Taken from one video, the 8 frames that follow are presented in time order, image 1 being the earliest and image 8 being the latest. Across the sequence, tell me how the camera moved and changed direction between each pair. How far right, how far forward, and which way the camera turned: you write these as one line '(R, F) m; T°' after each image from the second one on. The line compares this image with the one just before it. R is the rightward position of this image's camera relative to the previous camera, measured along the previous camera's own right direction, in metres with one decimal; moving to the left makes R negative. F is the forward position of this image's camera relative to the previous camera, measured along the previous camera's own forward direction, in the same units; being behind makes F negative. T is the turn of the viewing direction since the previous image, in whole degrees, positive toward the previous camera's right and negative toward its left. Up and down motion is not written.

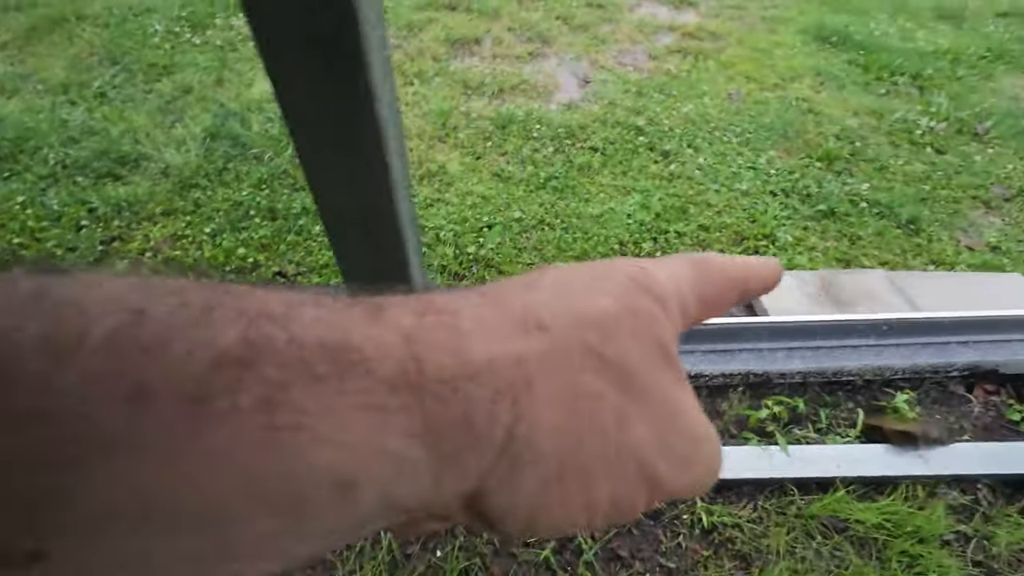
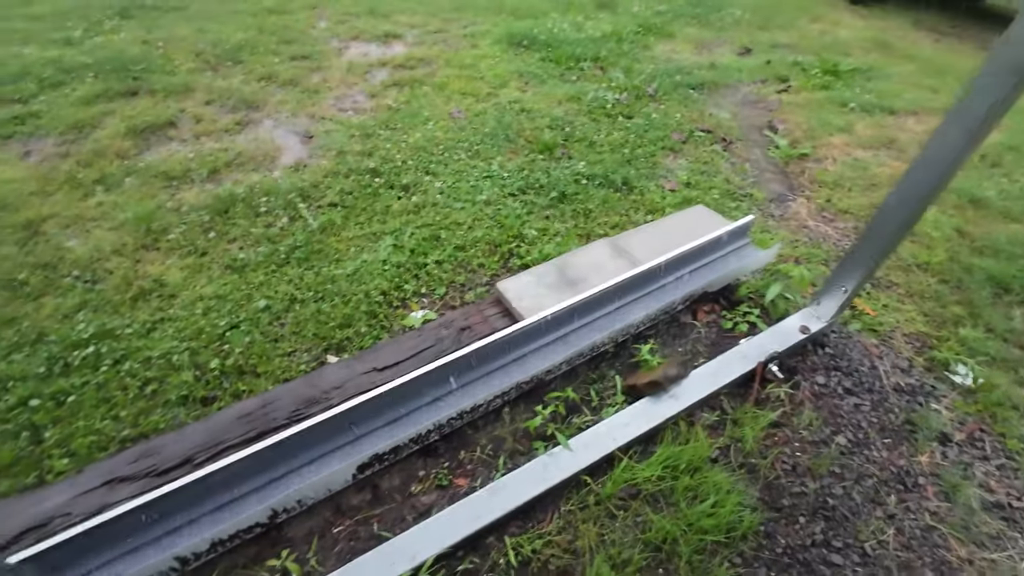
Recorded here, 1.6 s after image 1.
(+0.5, +0.1) m; +19°
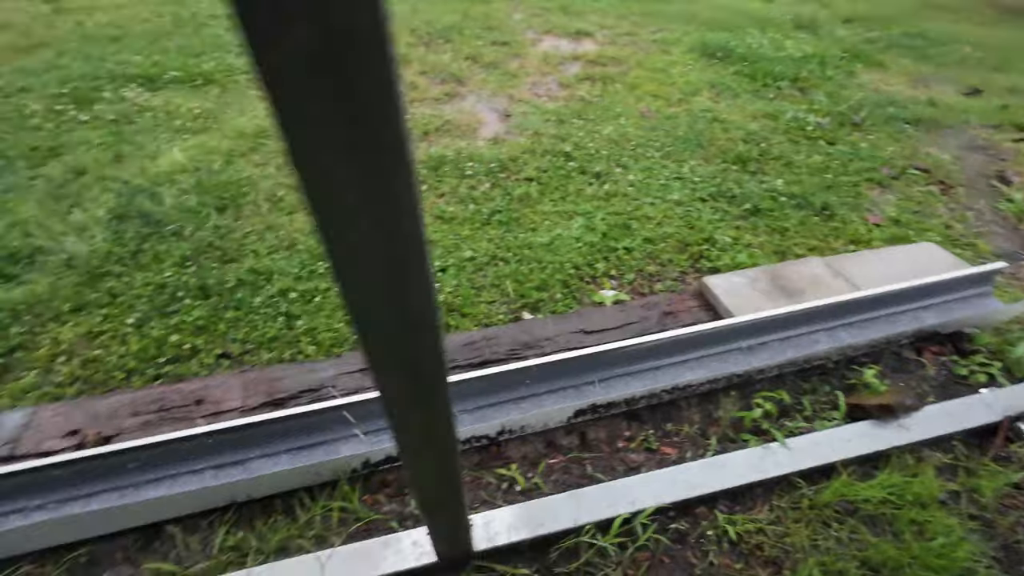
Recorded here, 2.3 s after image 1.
(-0.6, -0.2) m; -11°
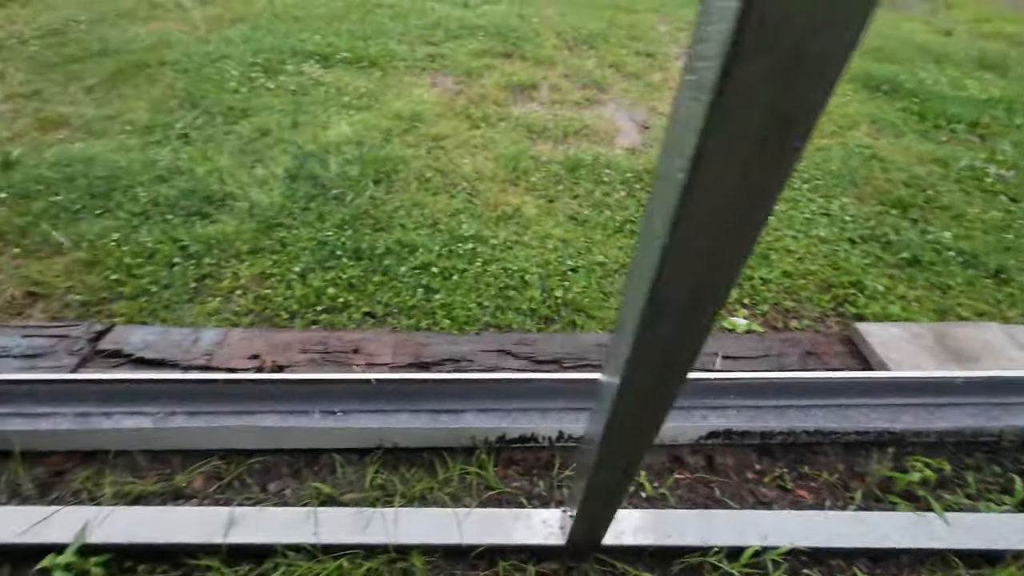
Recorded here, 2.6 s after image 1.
(-0.3, -0.1) m; -9°
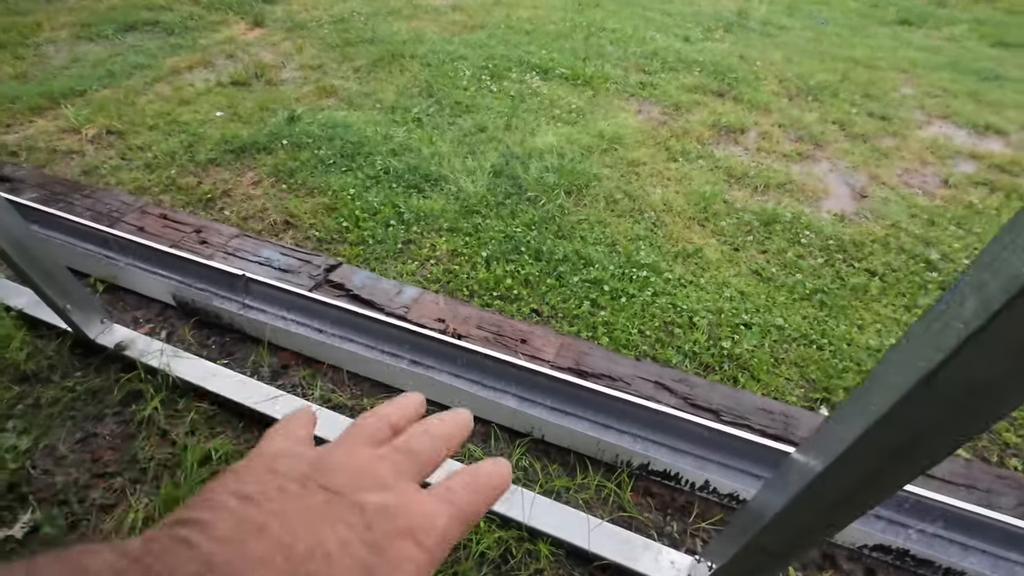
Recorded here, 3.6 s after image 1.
(-0.2, -0.2) m; -16°
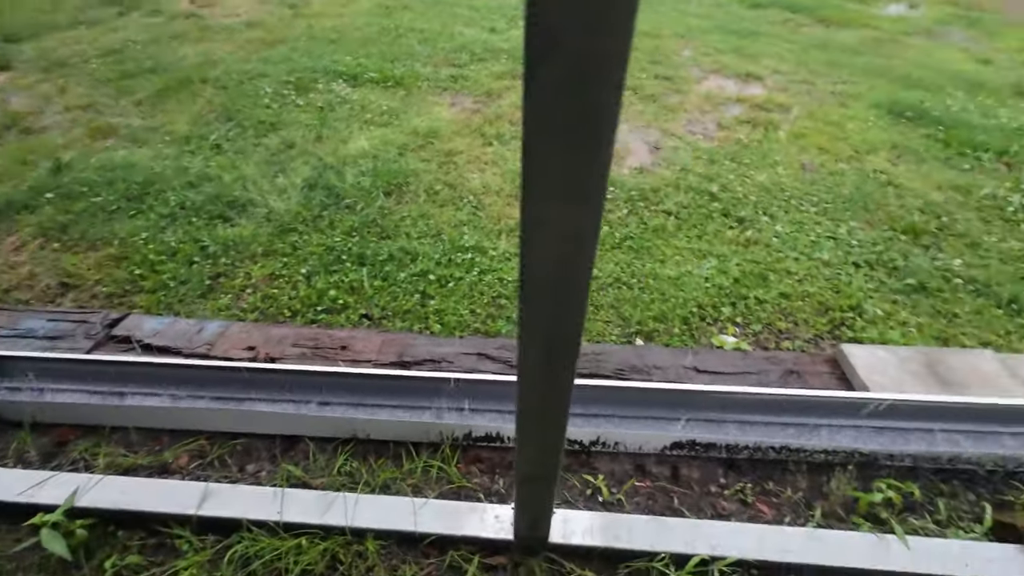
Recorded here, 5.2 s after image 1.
(+0.5, -0.1) m; +12°
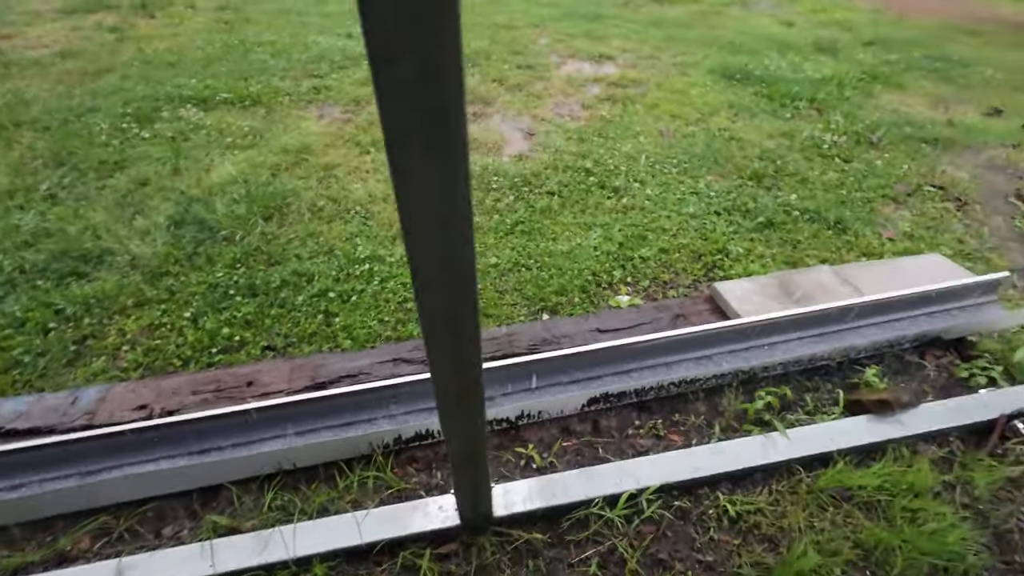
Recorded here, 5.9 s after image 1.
(0.0, -0.1) m; +11°
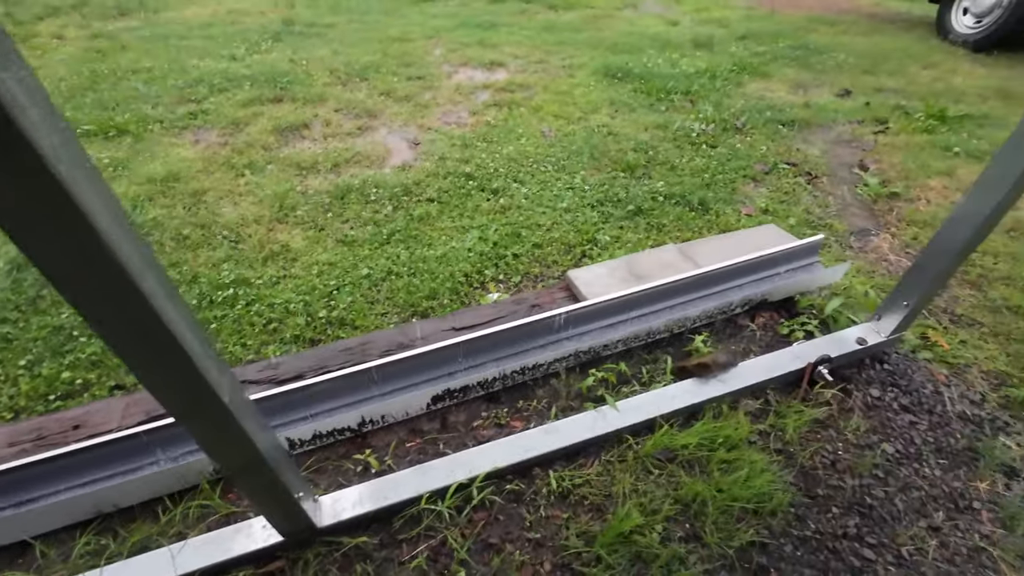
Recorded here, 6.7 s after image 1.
(+0.6, -0.1) m; +6°
